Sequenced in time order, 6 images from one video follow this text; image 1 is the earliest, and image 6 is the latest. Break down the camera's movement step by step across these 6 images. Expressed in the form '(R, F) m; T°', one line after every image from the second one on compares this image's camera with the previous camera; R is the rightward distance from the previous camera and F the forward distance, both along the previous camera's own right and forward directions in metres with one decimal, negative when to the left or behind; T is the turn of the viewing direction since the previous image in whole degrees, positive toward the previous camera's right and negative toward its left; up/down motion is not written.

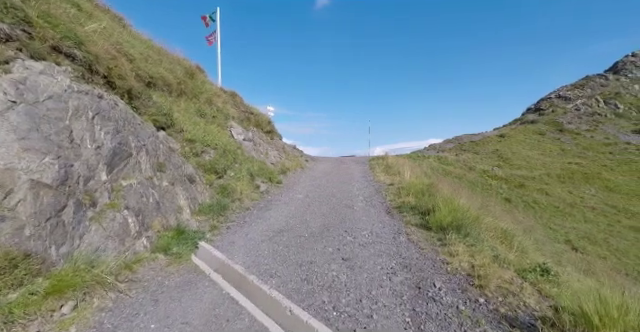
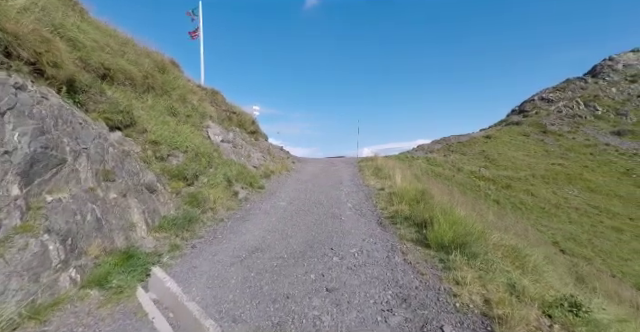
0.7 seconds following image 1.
(+0.1, +1.2) m; +2°
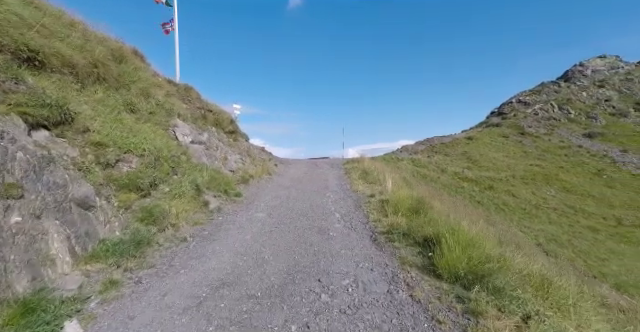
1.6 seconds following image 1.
(0.0, +1.5) m; +3°
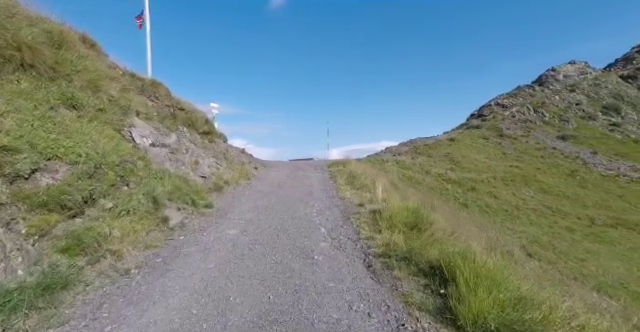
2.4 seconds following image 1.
(0.0, +1.5) m; +3°
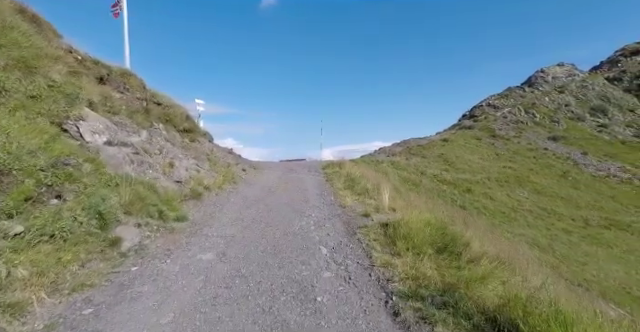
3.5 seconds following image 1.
(-0.2, +2.1) m; +1°
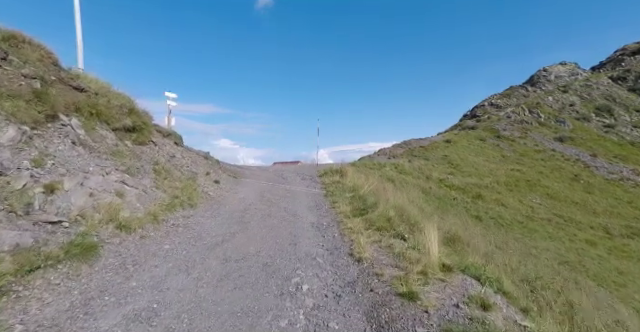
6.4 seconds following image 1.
(0.0, +5.5) m; +1°
